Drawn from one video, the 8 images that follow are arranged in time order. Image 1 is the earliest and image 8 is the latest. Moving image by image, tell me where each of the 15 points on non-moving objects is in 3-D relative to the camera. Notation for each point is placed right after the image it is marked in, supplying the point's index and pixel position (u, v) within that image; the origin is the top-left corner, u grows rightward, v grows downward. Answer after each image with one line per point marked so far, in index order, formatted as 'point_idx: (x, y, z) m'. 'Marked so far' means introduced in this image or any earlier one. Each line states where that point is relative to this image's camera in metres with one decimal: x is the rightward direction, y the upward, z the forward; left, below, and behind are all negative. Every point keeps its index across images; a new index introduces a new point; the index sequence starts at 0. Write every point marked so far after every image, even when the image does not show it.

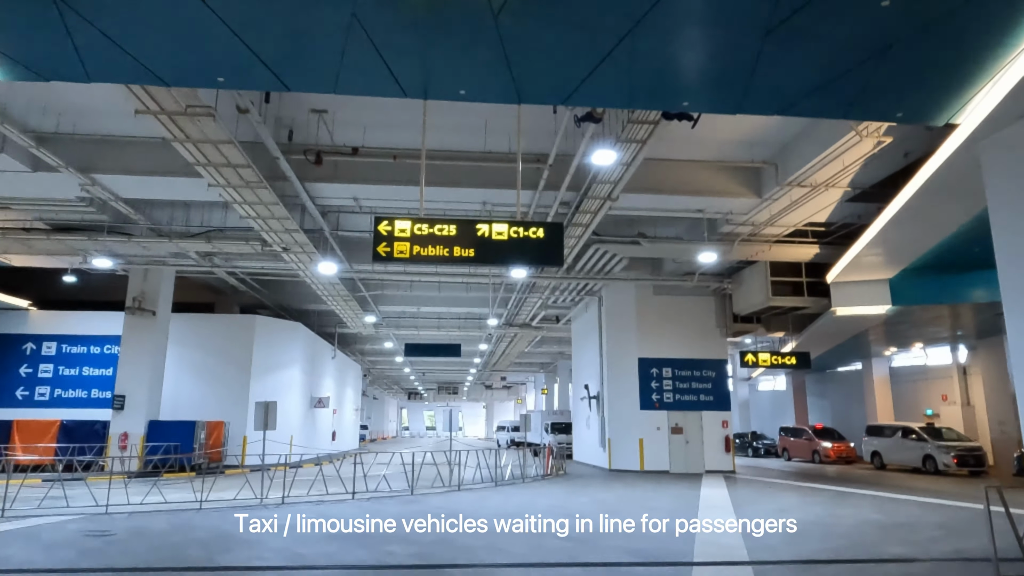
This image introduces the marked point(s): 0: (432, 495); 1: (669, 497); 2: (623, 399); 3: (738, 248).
0: (-1.4, -3.7, +11.8) m
1: (+2.9, -3.8, +11.9) m
2: (+3.2, -3.2, +18.8) m
3: (+5.1, +0.9, +15.1) m
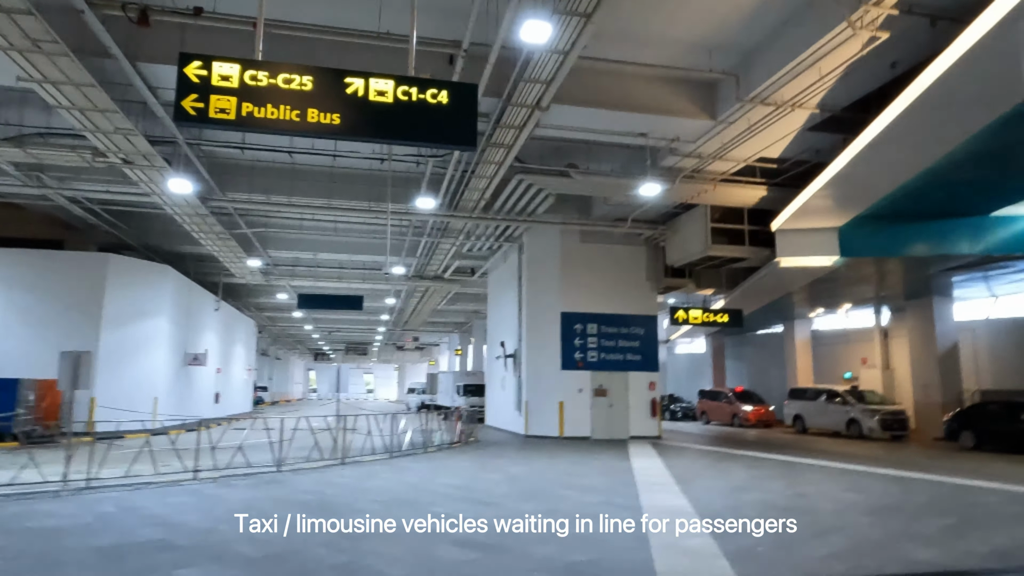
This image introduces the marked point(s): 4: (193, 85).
0: (-2.9, -2.6, +9.3) m
1: (+1.3, -2.8, +10.0) m
2: (+0.8, -1.8, +16.8) m
3: (+3.3, +2.0, +13.2) m
4: (-2.2, +1.4, +4.6) m
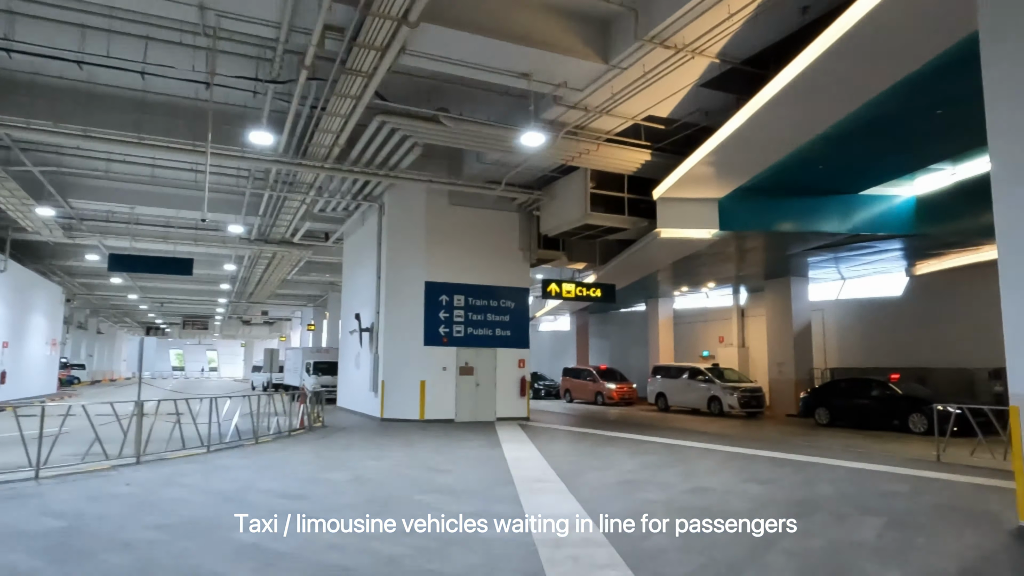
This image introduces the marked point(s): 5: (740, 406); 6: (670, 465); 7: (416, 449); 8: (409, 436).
0: (-4.5, -2.0, +7.0) m
1: (-0.6, -2.2, +8.5) m
2: (-2.5, -1.0, +15.1) m
3: (+0.9, +2.6, +11.9) m
4: (-2.8, +1.8, +2.4) m
5: (+6.5, -3.4, +18.9) m
6: (+1.9, -2.2, +8.2) m
7: (-1.4, -2.4, +9.9) m
8: (-1.9, -2.7, +11.9) m
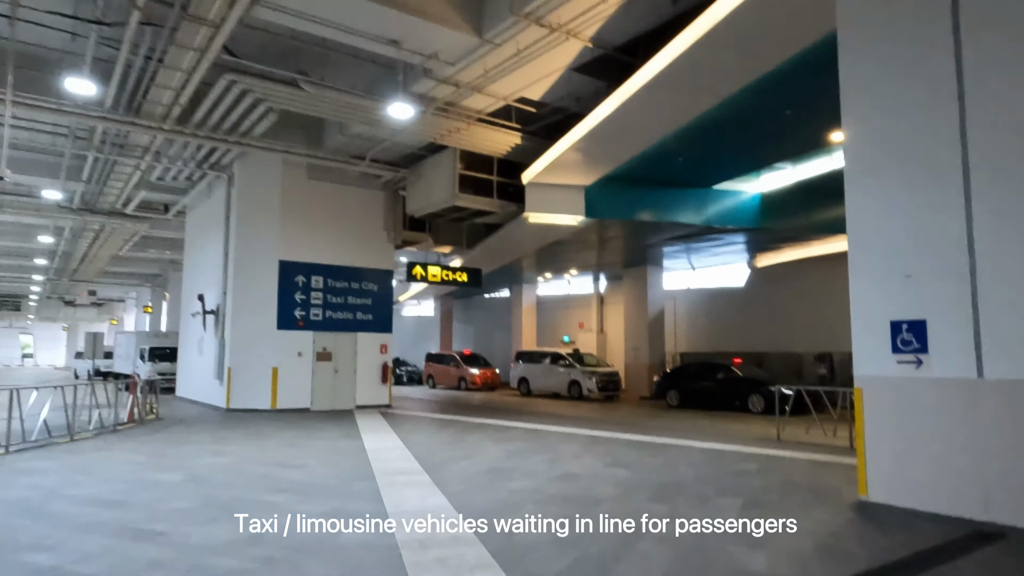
0: (-5.8, -1.7, +5.6) m
1: (-2.3, -2.0, +7.9) m
2: (-5.4, -0.6, +13.9) m
3: (-1.4, +2.9, +11.4) m
4: (-3.1, +2.0, +1.4) m
5: (+2.5, -3.0, +19.5) m
6: (+0.3, -2.0, +8.0) m
7: (-3.4, -2.1, +9.1) m
8: (-4.2, -2.3, +11.0) m
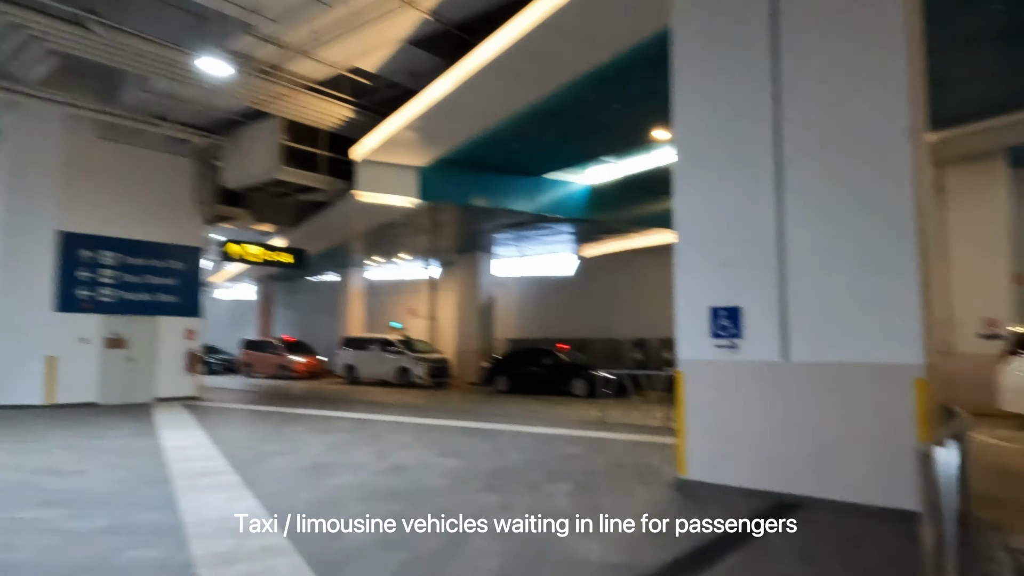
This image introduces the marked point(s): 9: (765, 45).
0: (-7.0, -1.4, +3.6) m
1: (-4.2, -1.7, +6.8) m
2: (-8.7, -0.1, +11.8) m
3: (-4.1, +3.2, +10.3) m
4: (-3.3, +2.1, +0.2) m
5: (-2.4, -2.6, +19.2) m
6: (-1.7, -1.8, +7.6) m
7: (-5.5, -1.8, +7.6) m
8: (-6.8, -1.9, +9.3) m
9: (+2.1, +2.0, +5.6) m
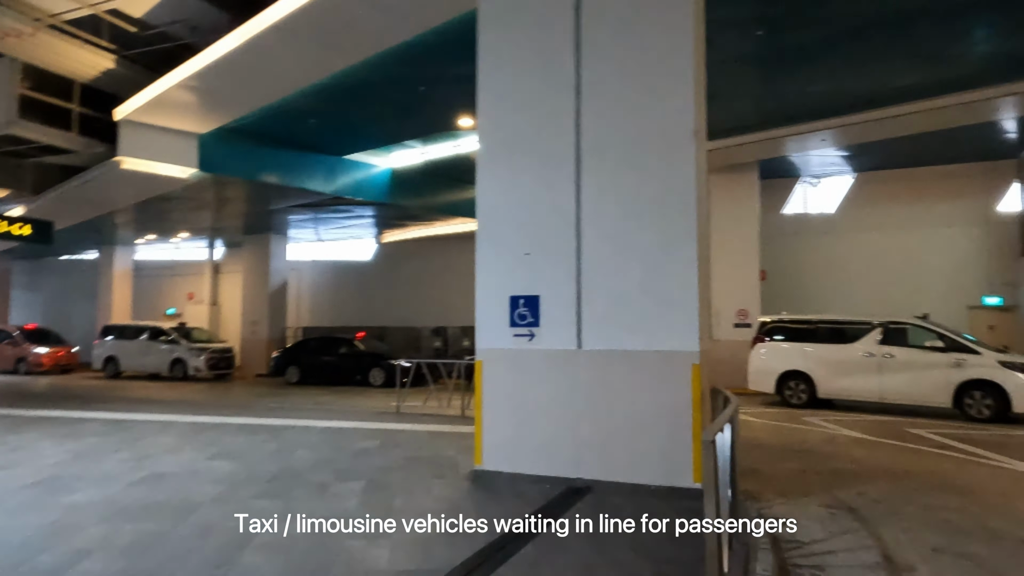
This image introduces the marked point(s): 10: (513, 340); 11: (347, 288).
0: (-7.8, -1.2, +1.2) m
1: (-6.0, -1.5, +5.0) m
2: (-11.7, +0.3, +8.4) m
3: (-6.8, +3.5, +8.3) m
4: (-3.1, +2.2, -1.1) m
5: (-8.0, -2.1, +17.4) m
6: (-3.9, -1.6, +6.5) m
7: (-7.5, -1.5, +5.4) m
8: (-9.3, -1.6, +6.6) m
9: (+0.5, +2.1, +5.7) m
10: (0.0, -0.4, +5.7) m
11: (-4.9, 0.0, +19.5) m
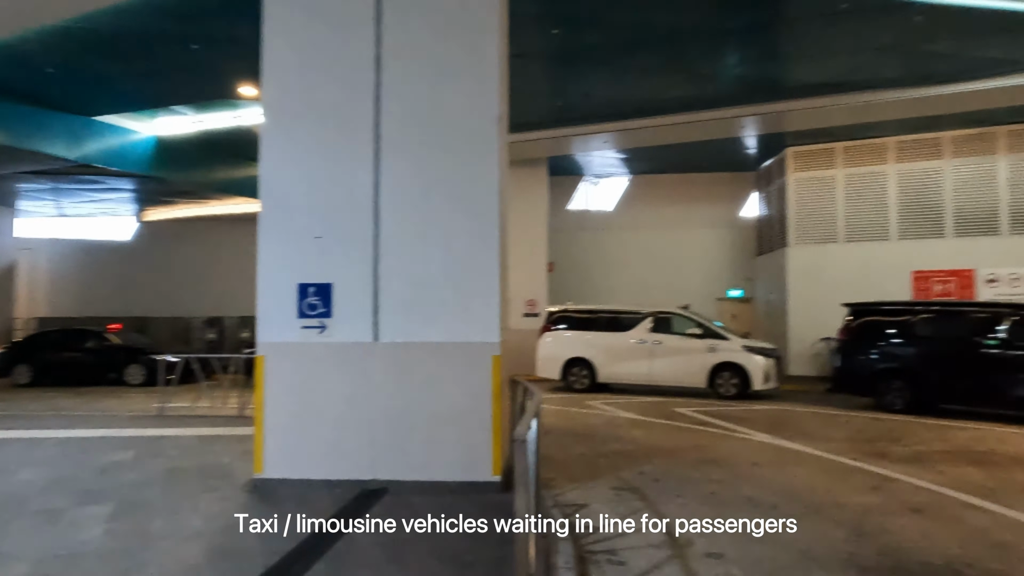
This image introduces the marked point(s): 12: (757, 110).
0: (-7.7, -1.1, -1.5) m
1: (-7.2, -1.3, +2.7) m
2: (-13.6, +0.6, +4.2) m
3: (-8.9, +3.8, +5.5) m
4: (-2.5, +2.2, -2.3) m
5: (-12.9, -1.7, +13.9) m
6: (-5.6, -1.4, +4.8) m
7: (-8.8, -1.4, +2.6) m
8: (-10.8, -1.4, +3.2) m
9: (-1.2, +2.2, +5.2) m
10: (-1.7, -0.3, +5.2) m
11: (-10.5, +0.4, +16.8) m
12: (+4.0, +2.9, +10.9) m
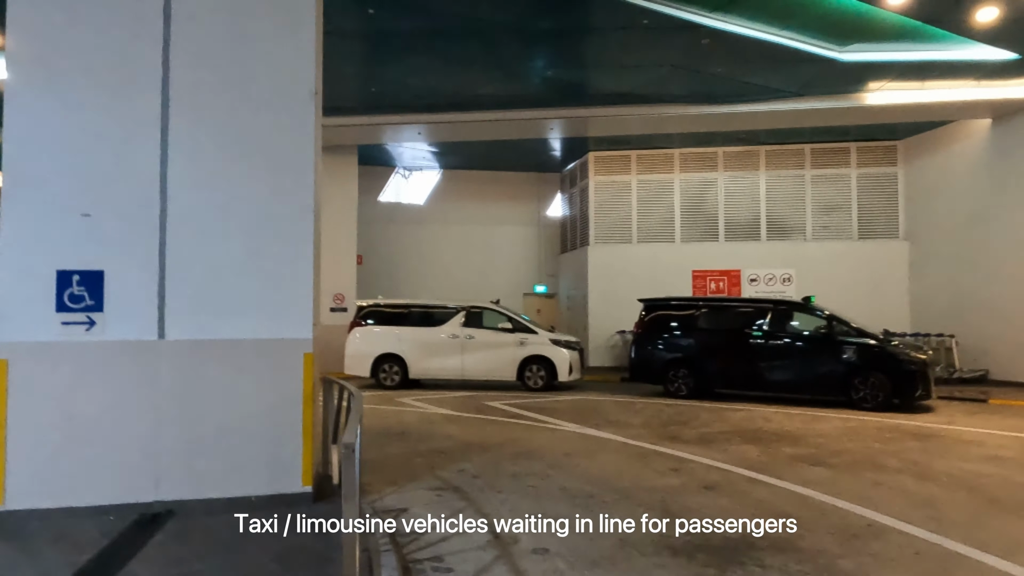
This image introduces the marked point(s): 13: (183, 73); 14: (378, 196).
0: (-6.8, -1.0, -3.8) m
1: (-7.5, -1.2, +0.4) m
2: (-14.1, +0.7, -0.1) m
3: (-9.9, +3.9, +2.5) m
4: (-1.6, +2.2, -3.1) m
5: (-16.2, -1.5, +9.4) m
6: (-6.6, -1.3, +2.8) m
7: (-9.0, -1.2, -0.2) m
8: (-11.1, -1.3, -0.2) m
9: (-2.4, +2.3, +4.5) m
10: (-2.9, -0.3, +4.3) m
11: (-14.8, +0.7, +12.9) m
12: (+0.9, +3.0, +11.3) m
13: (-2.2, +1.5, +4.5) m
14: (-3.1, +2.1, +15.2) m
